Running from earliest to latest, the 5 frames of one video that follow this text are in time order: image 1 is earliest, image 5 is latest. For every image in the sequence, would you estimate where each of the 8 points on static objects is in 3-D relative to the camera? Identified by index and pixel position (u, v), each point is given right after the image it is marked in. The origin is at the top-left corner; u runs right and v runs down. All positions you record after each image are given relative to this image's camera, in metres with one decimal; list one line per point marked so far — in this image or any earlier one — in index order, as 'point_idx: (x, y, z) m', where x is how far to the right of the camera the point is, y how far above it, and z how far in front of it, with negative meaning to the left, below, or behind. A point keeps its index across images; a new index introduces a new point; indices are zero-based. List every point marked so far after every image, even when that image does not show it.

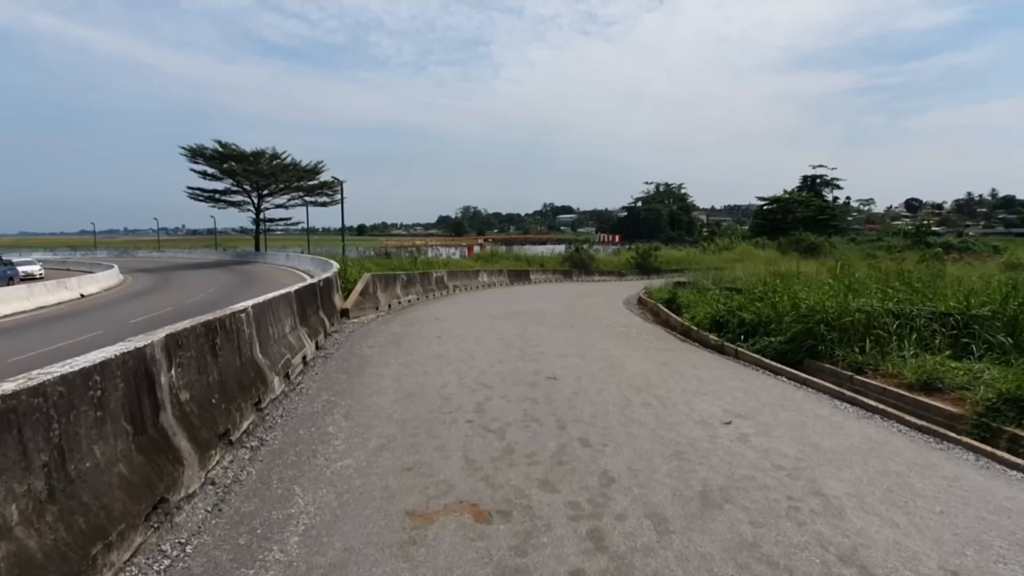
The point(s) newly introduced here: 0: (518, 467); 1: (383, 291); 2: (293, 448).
0: (+0.1, -1.6, +5.1) m
1: (-3.9, -0.1, +17.4) m
2: (-2.1, -1.5, +5.5) m
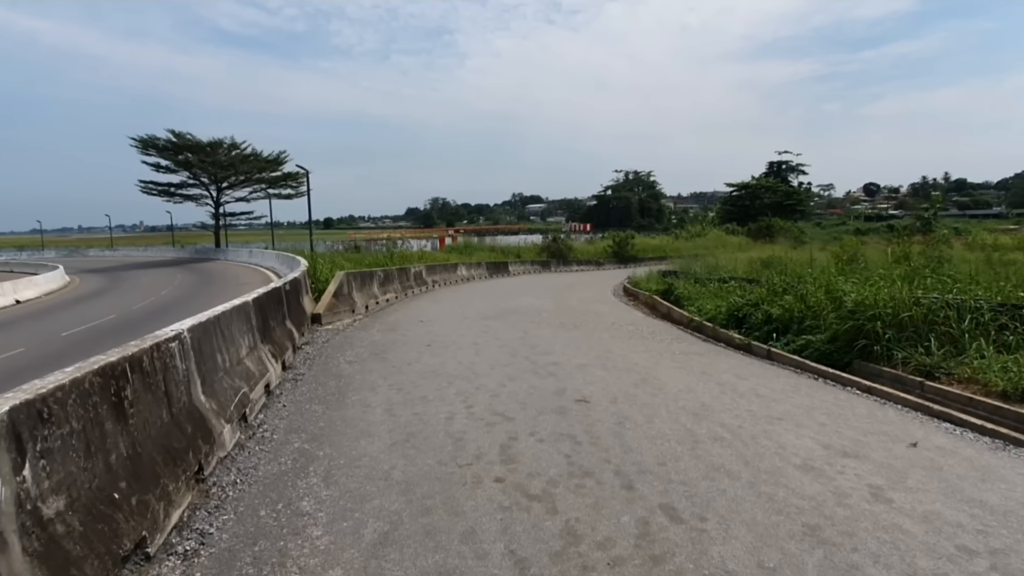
0: (+0.5, -1.7, +3.4) m
1: (-4.1, -0.1, +15.5) m
2: (-1.7, -1.7, +3.7) m
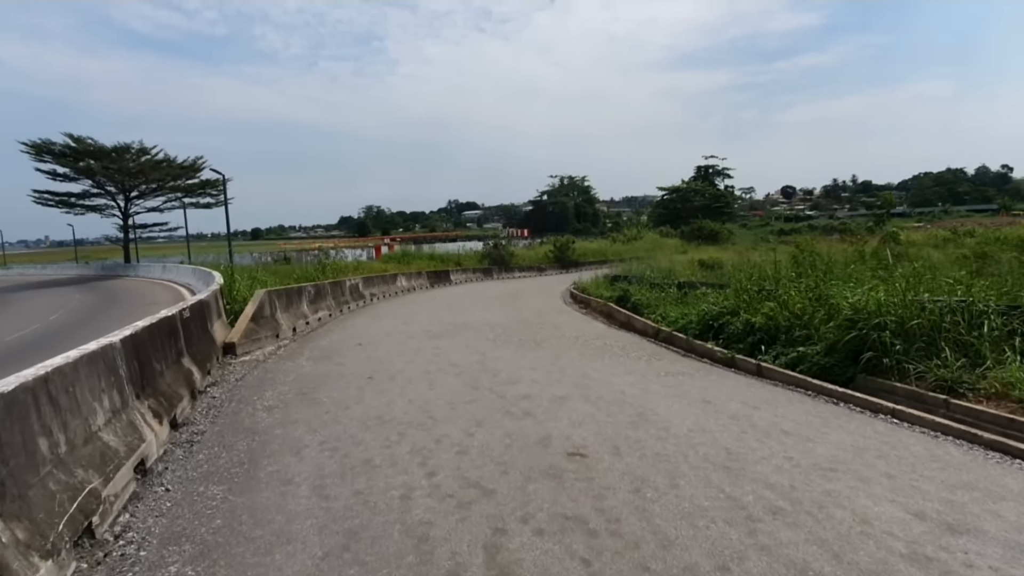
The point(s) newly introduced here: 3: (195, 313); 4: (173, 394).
0: (+0.7, -1.8, +1.8) m
1: (-5.3, -0.5, +13.3) m
2: (-1.5, -1.9, +1.8) m
3: (-5.0, -0.4, +9.1) m
4: (-3.8, -1.2, +6.4) m
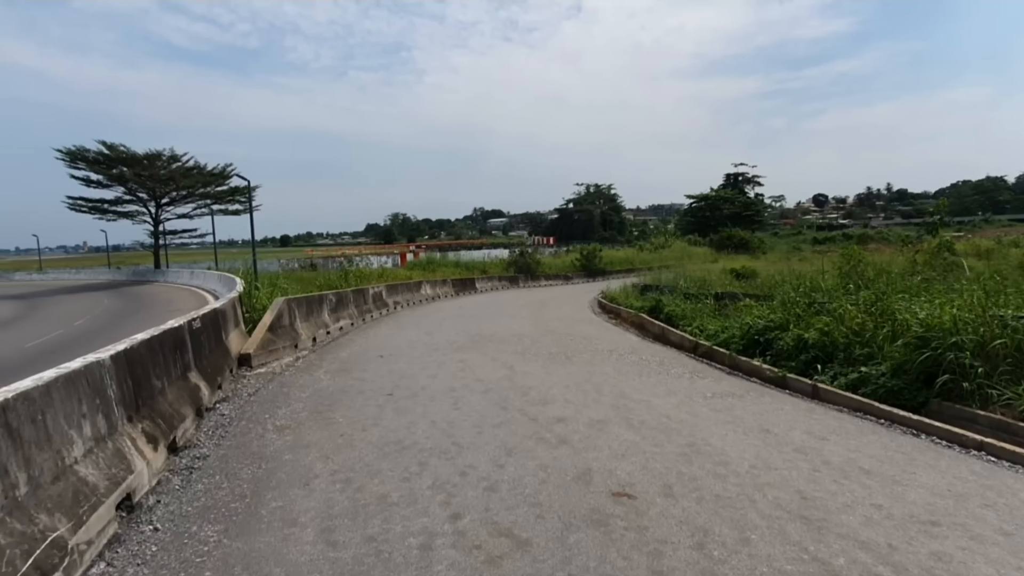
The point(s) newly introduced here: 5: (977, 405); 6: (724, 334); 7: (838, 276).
0: (+0.8, -1.9, +1.0) m
1: (-4.6, -0.7, +12.8) m
2: (-1.4, -1.9, +1.2) m
3: (-4.5, -0.5, +8.6) m
4: (-3.4, -1.3, +5.9) m
5: (+5.9, -1.5, +7.3) m
6: (+4.9, -1.1, +13.2) m
7: (+8.3, +0.3, +14.6) m
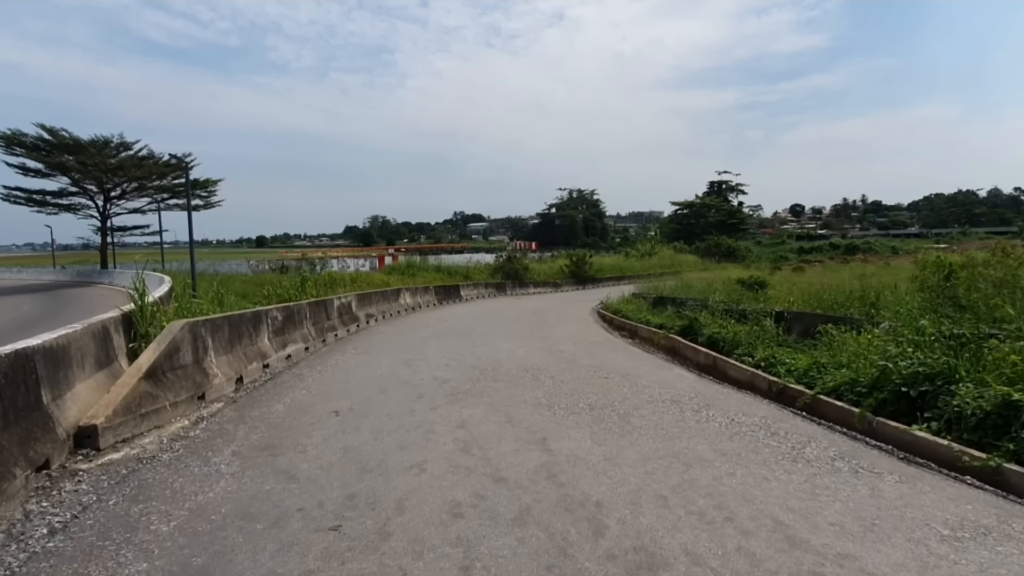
0: (+1.5, -2.1, -3.0) m
1: (-4.3, -1.0, +8.6) m
2: (-0.7, -2.1, -2.9) m
3: (-4.1, -0.7, +4.4) m
4: (-2.9, -1.5, +1.7) m
5: (+6.4, -1.8, +3.5) m
6: (+5.1, -1.5, +9.3) m
7: (+8.5, -0.1, +10.8) m
